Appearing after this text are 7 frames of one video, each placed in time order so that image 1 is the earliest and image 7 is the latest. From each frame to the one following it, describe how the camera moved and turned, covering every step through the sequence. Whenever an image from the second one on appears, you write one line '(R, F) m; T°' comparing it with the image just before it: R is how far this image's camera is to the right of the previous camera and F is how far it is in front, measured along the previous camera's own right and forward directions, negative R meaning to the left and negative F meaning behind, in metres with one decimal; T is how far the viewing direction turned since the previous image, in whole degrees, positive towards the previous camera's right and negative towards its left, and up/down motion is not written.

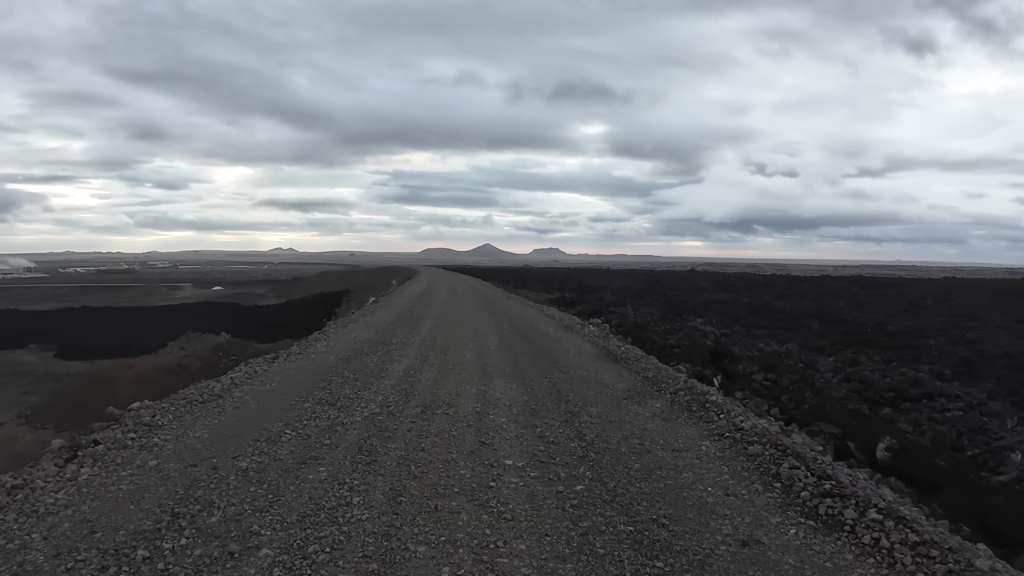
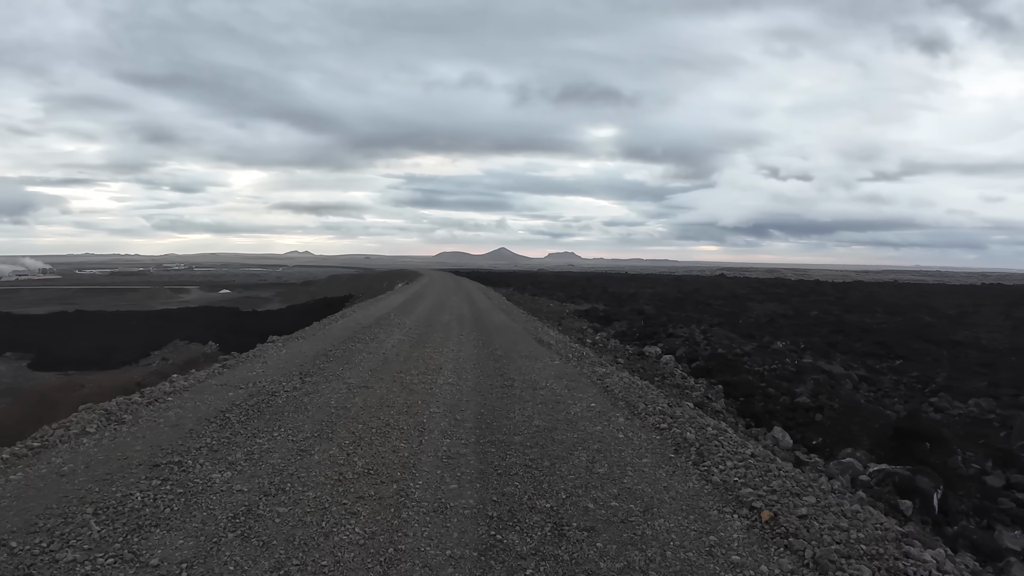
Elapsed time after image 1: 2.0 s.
(-0.2, +6.2) m; -1°
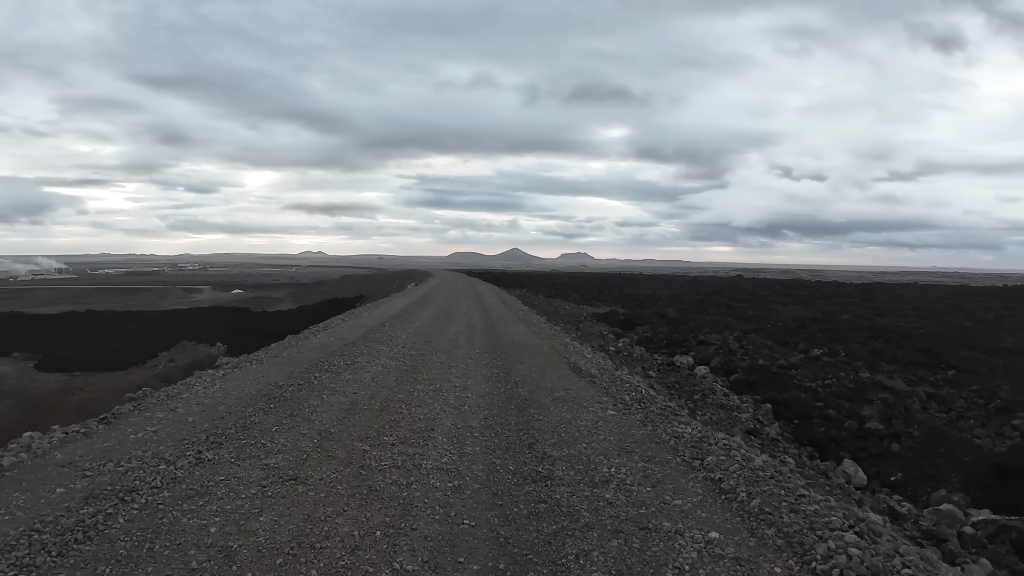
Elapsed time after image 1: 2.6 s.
(-0.1, +1.4) m; -1°
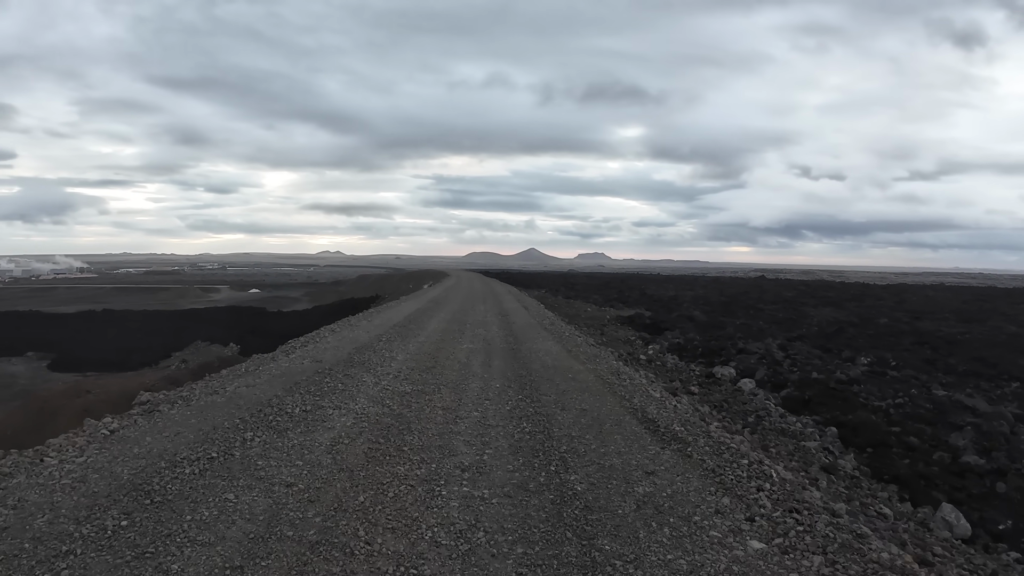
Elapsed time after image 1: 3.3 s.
(-0.1, +1.3) m; -2°
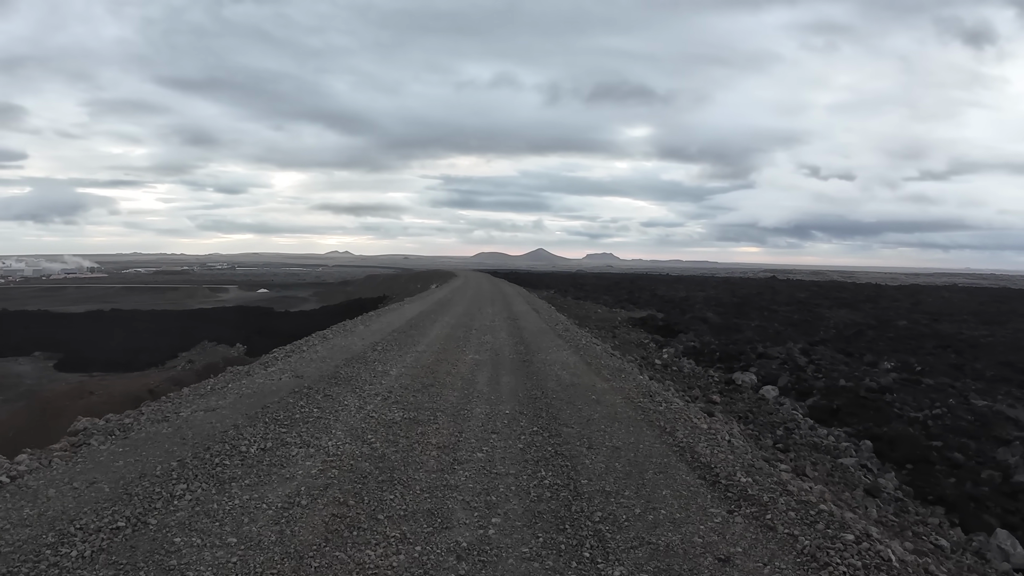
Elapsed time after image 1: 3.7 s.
(0.0, +0.6) m; -1°
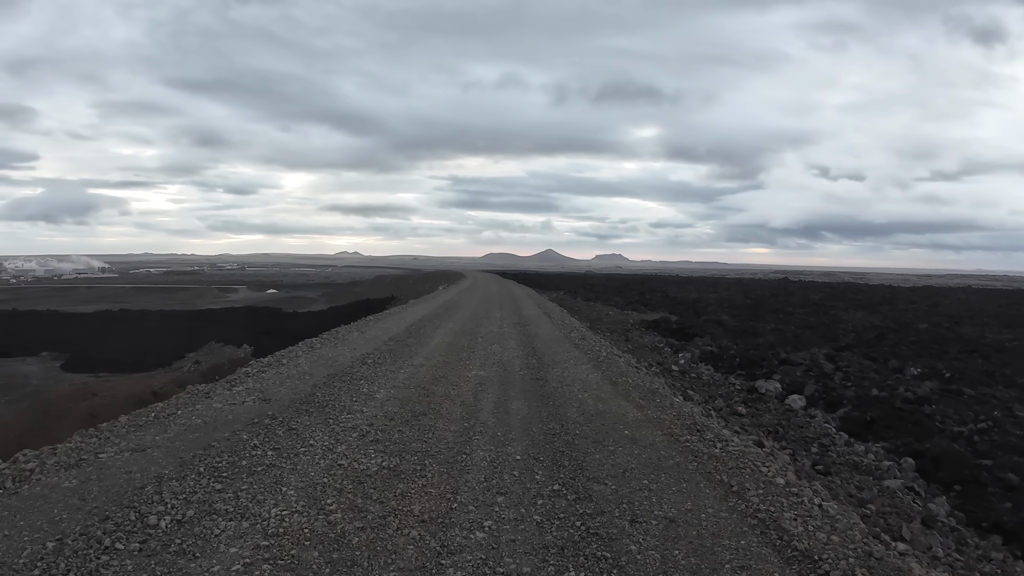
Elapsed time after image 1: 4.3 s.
(0.0, +0.6) m; -1°
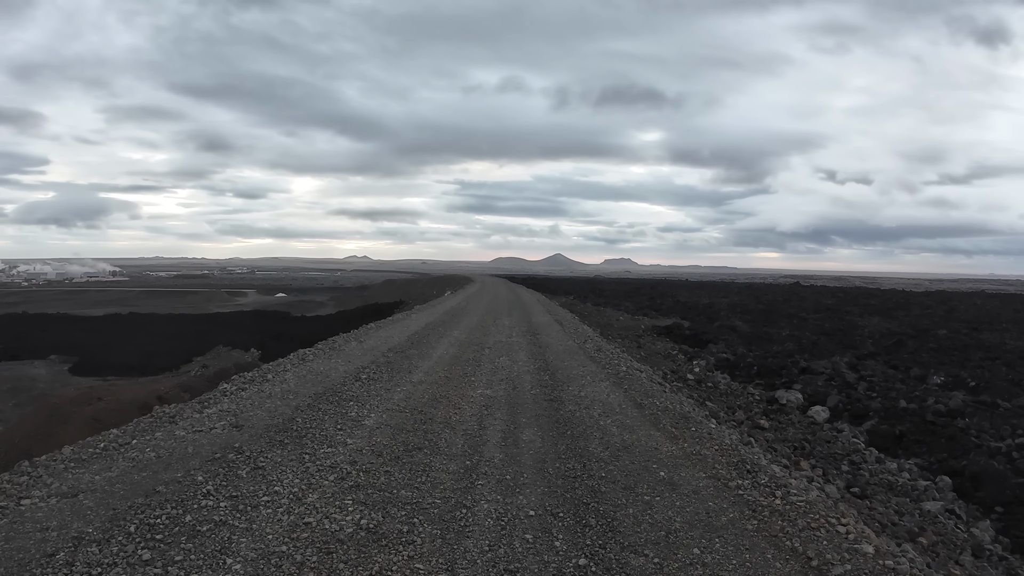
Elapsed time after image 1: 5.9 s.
(0.0, +0.4) m; -1°
